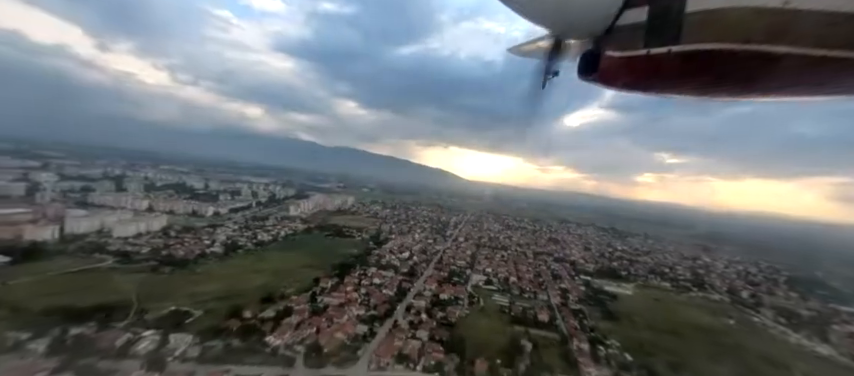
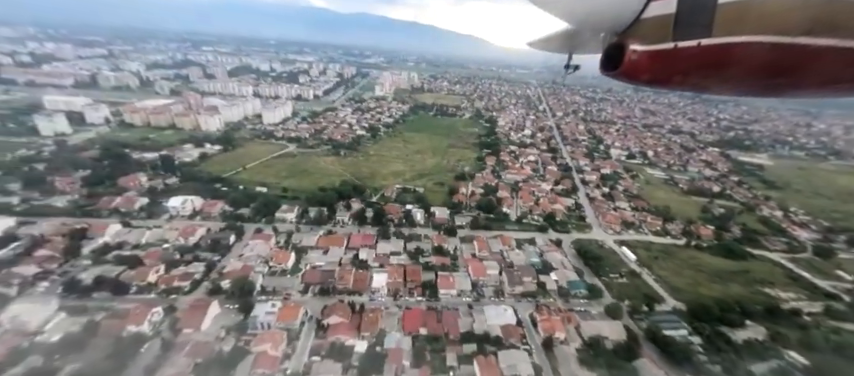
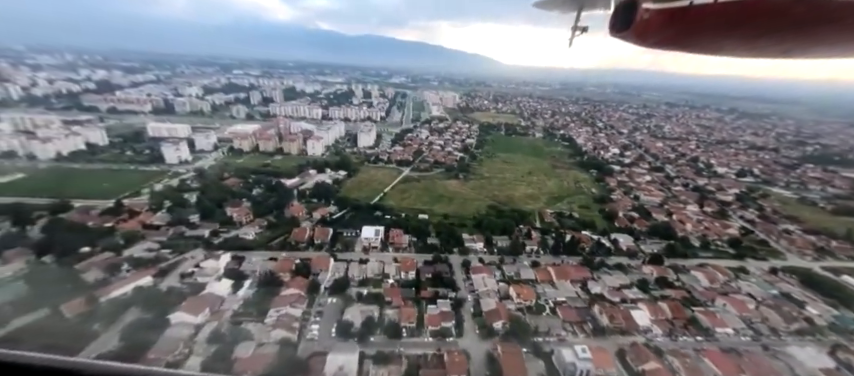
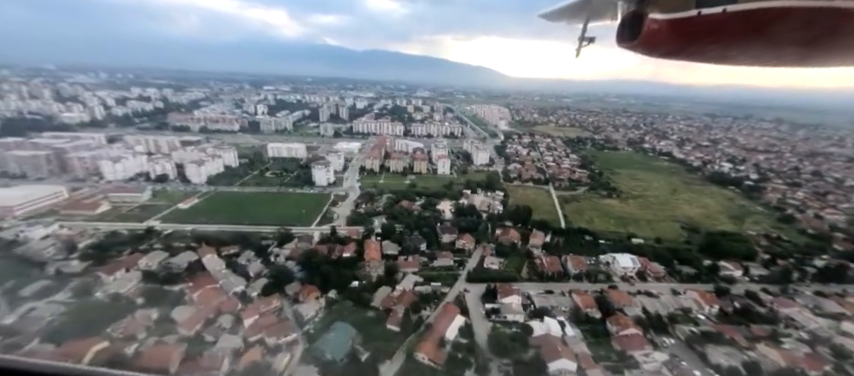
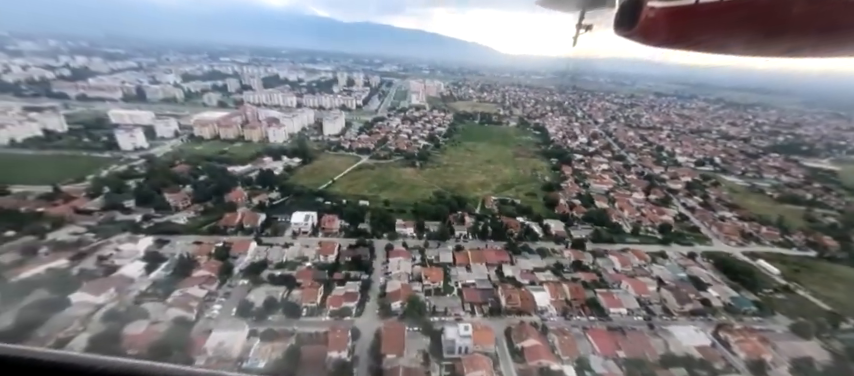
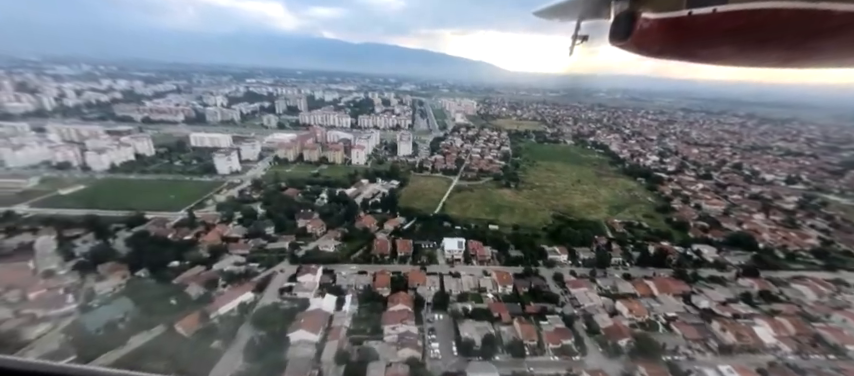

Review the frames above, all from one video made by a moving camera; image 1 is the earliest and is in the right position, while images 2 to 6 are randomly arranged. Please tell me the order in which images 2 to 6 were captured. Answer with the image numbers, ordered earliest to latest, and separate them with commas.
2, 5, 3, 6, 4
